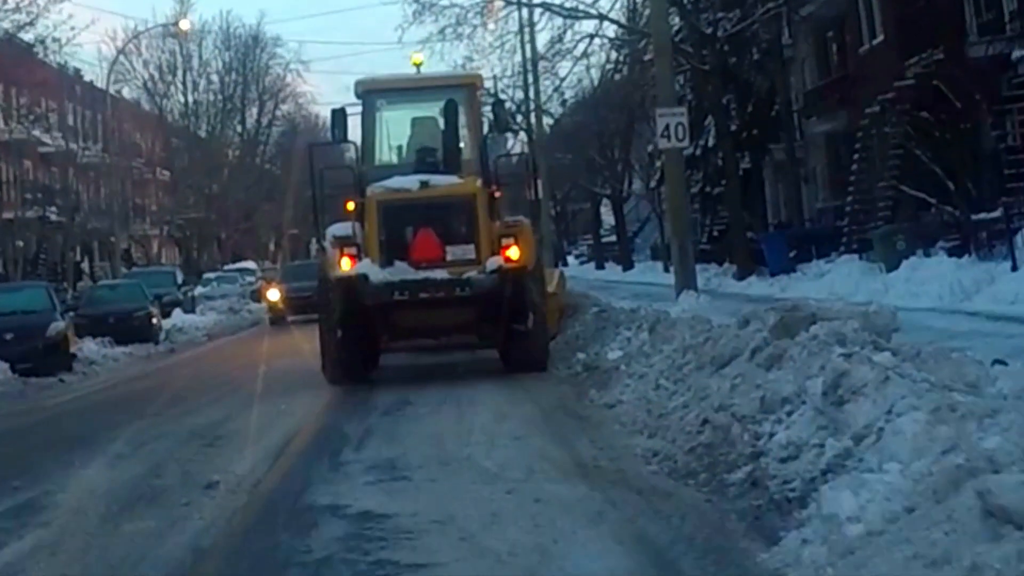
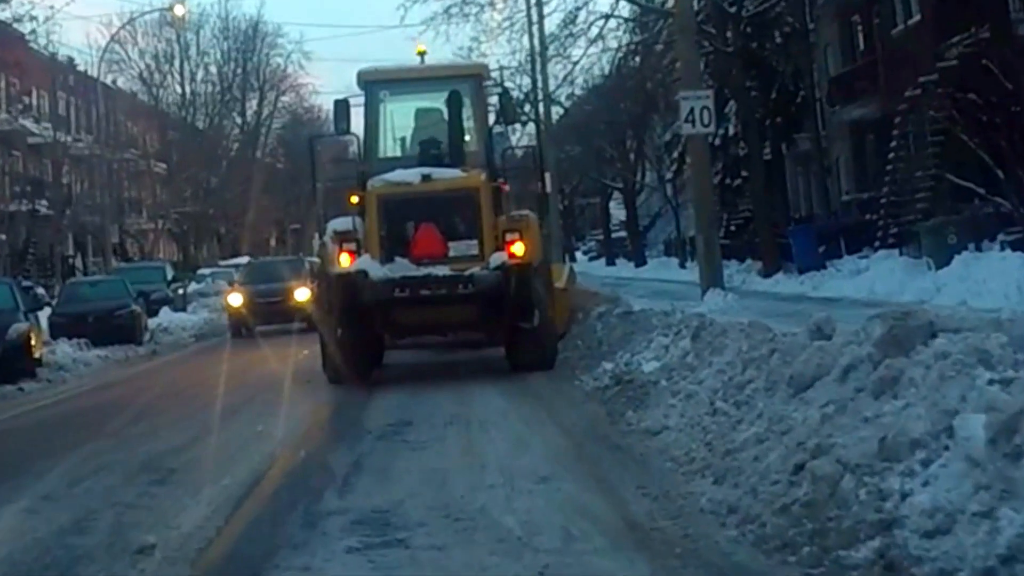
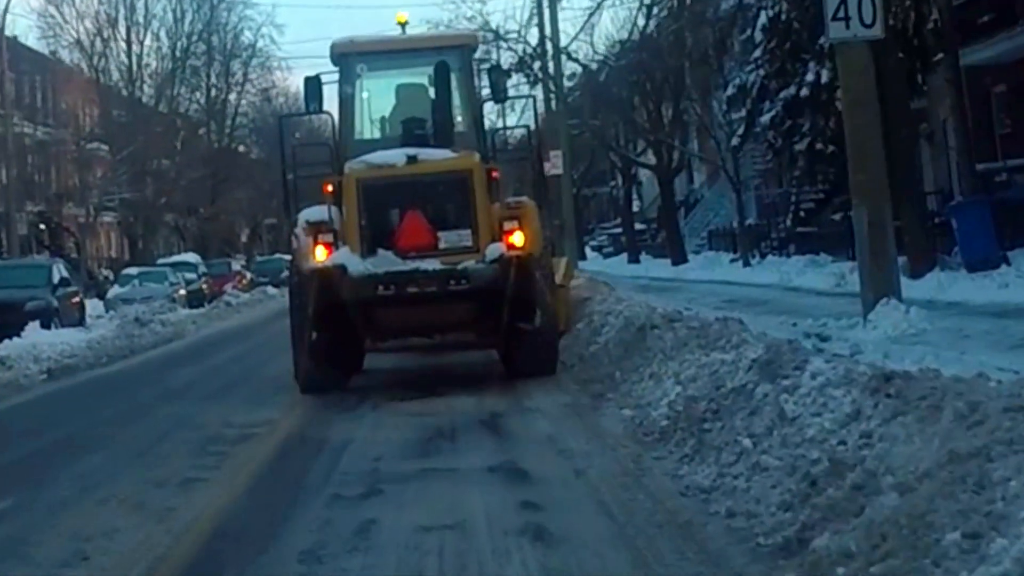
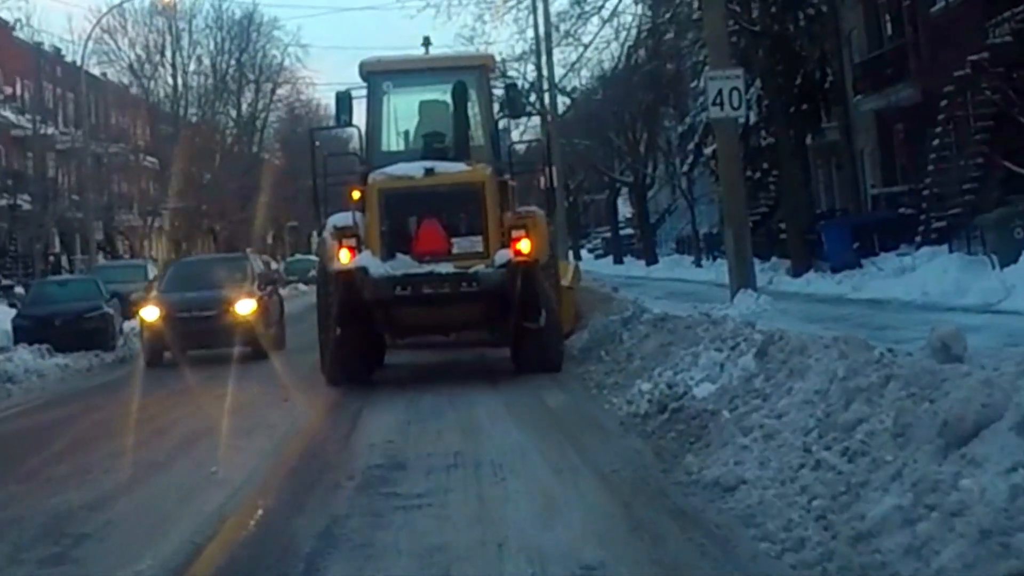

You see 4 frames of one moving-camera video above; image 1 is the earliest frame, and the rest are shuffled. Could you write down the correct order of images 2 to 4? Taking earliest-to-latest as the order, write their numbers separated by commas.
2, 4, 3
